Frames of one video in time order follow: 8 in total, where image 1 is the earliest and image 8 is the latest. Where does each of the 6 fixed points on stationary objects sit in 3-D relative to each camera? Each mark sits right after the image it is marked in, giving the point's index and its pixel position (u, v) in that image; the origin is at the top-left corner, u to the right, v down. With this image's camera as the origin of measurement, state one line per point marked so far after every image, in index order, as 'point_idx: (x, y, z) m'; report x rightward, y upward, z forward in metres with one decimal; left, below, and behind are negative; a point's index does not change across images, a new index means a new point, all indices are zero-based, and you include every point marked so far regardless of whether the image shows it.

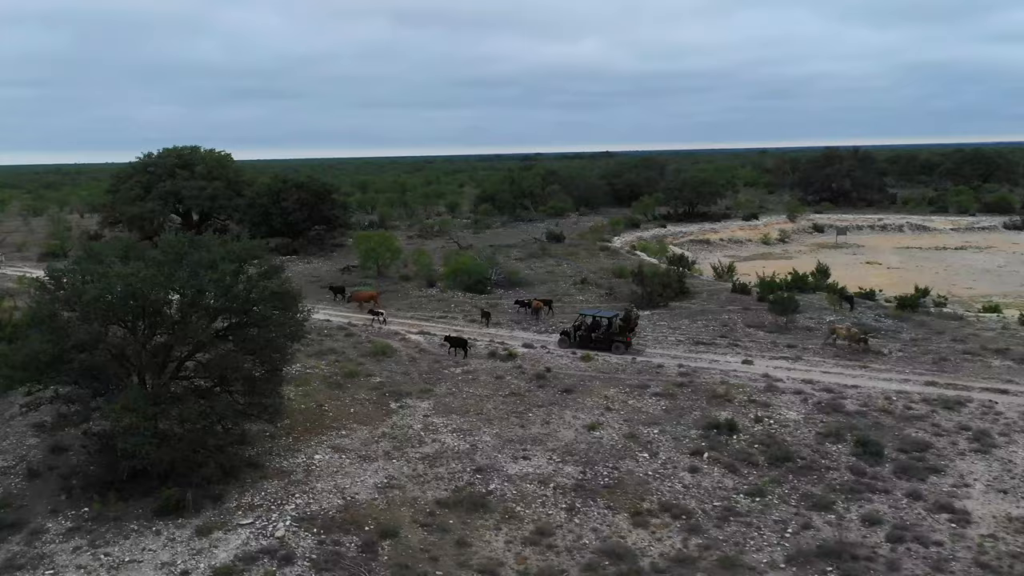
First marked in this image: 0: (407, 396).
0: (-3.0, -3.1, +18.3) m
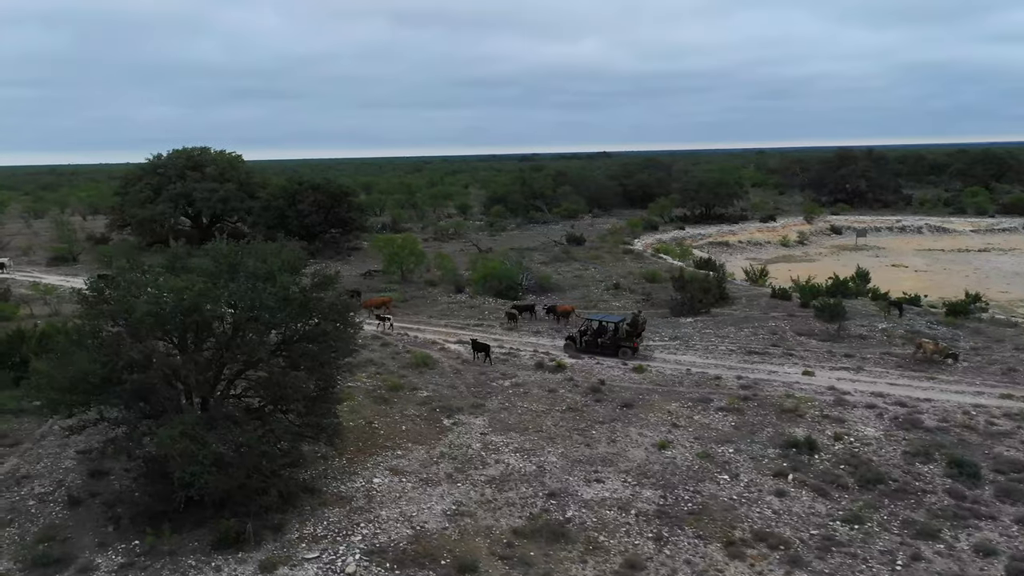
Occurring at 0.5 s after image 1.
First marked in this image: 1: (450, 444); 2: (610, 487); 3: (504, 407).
0: (-1.4, -3.3, +17.4) m
1: (-1.5, -3.8, +15.6) m
2: (+2.1, -4.3, +13.8) m
3: (-0.2, -3.3, +17.6) m
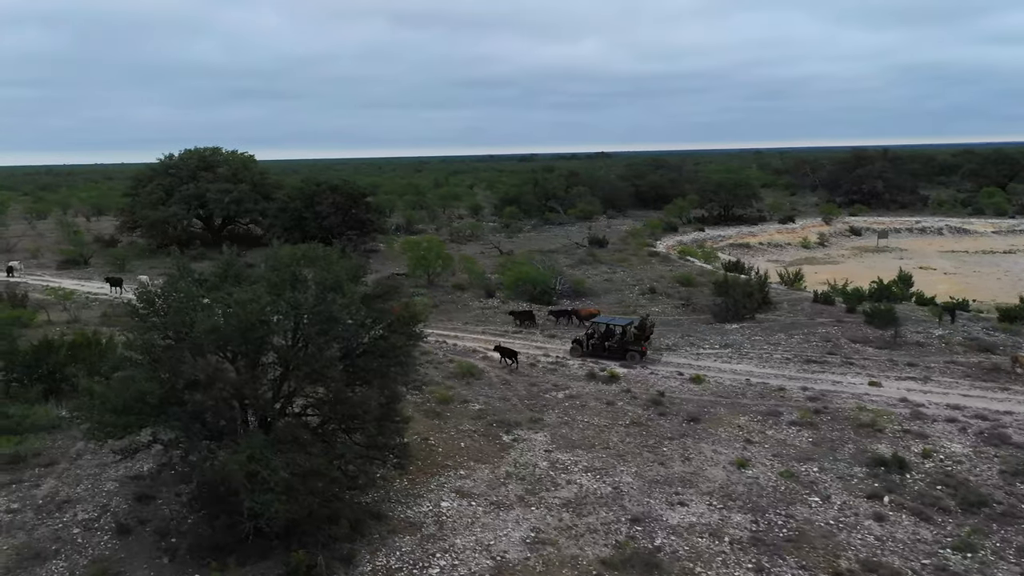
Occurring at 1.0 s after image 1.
0: (+0.1, -3.5, +16.4) m
1: (+0.1, -4.0, +14.7) m
2: (+3.7, -4.5, +12.9) m
3: (+1.4, -3.5, +16.7) m
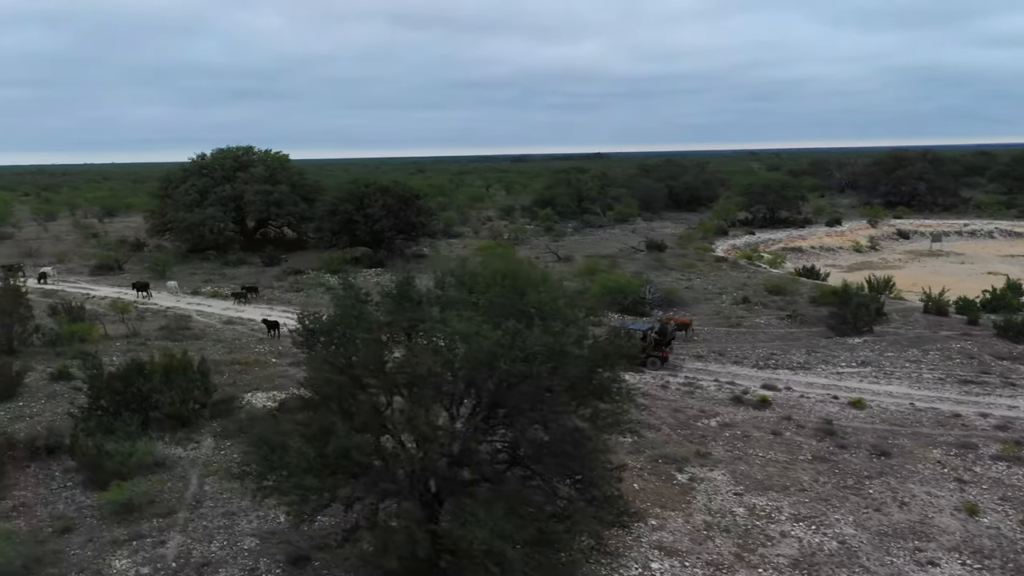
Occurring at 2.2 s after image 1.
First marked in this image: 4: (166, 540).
0: (+3.9, -3.9, +14.4) m
1: (+3.9, -4.4, +12.7) m
2: (+7.5, -4.8, +11.0) m
3: (+5.1, -3.9, +14.7) m
4: (-6.3, -4.6, +11.7) m
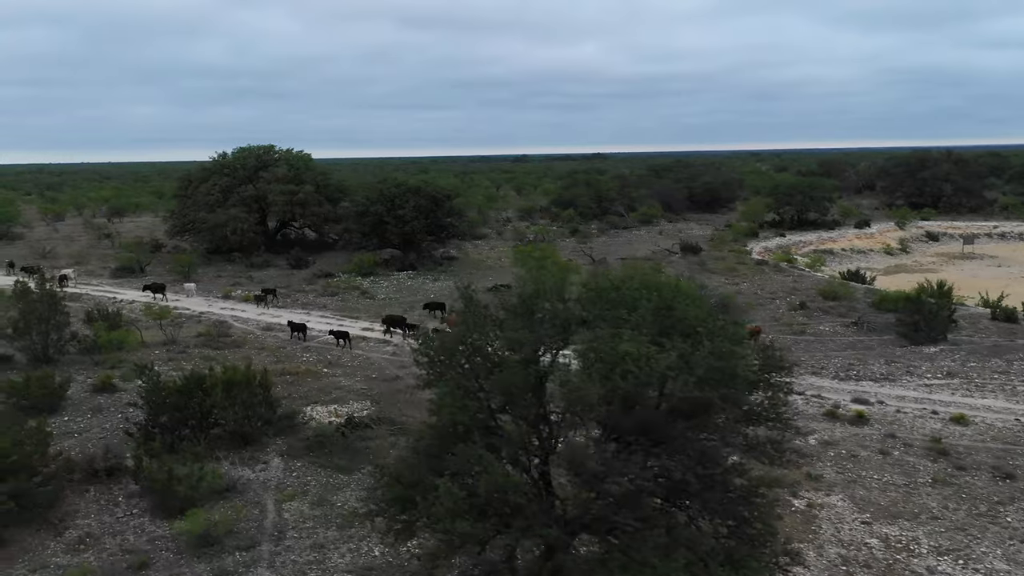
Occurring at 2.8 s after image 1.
0: (+5.9, -4.1, +13.4) m
1: (+5.9, -4.6, +11.6) m
2: (+9.5, -5.1, +9.9) m
3: (+7.2, -4.1, +13.6) m
4: (-4.2, -4.8, +10.6) m
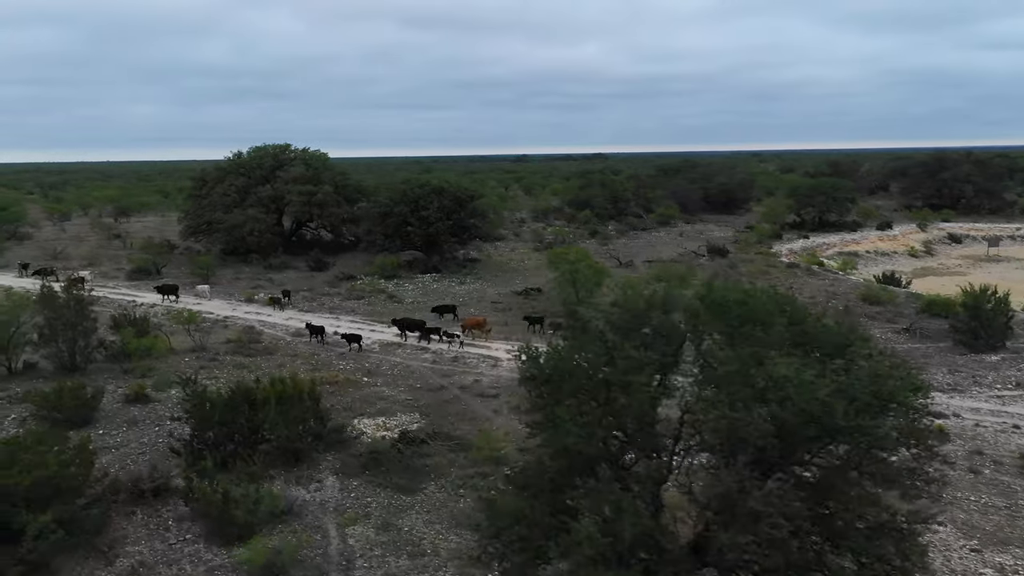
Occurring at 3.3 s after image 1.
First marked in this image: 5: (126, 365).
0: (+7.4, -4.3, +12.5) m
1: (+7.4, -4.8, +10.8) m
2: (+11.0, -5.2, +9.1) m
3: (+8.6, -4.3, +12.8) m
4: (-2.8, -4.9, +9.7) m
5: (-11.7, -2.3, +19.6) m
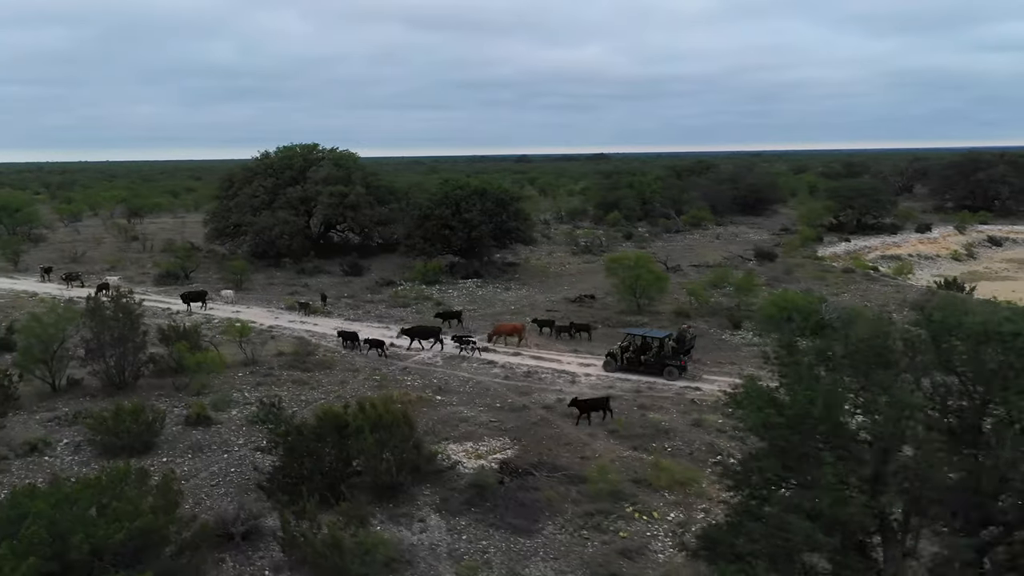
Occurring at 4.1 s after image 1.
0: (+9.7, -4.6, +11.1) m
1: (+9.7, -5.1, +9.4) m
2: (+13.4, -5.5, +7.6) m
3: (+11.0, -4.6, +11.4) m
4: (-0.4, -5.2, +8.3) m
5: (-9.4, -2.6, +18.2) m
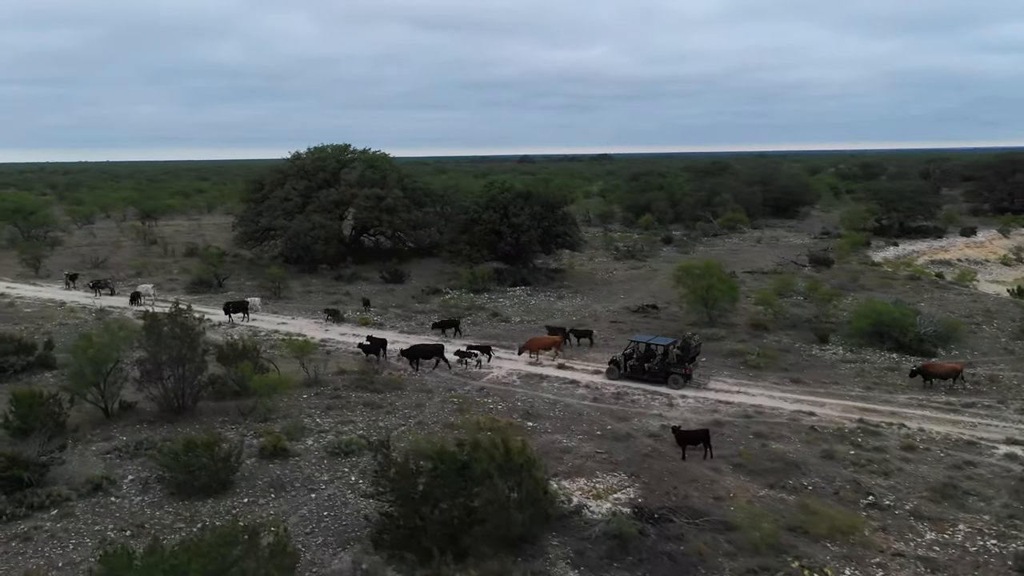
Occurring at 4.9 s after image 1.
0: (+12.2, -5.0, +9.5) m
1: (+12.2, -5.4, +7.8) m
2: (+15.8, -5.9, +6.0) m
3: (+13.5, -4.9, +9.8) m
4: (+2.1, -5.6, +6.7) m
5: (-6.9, -3.0, +16.6) m
